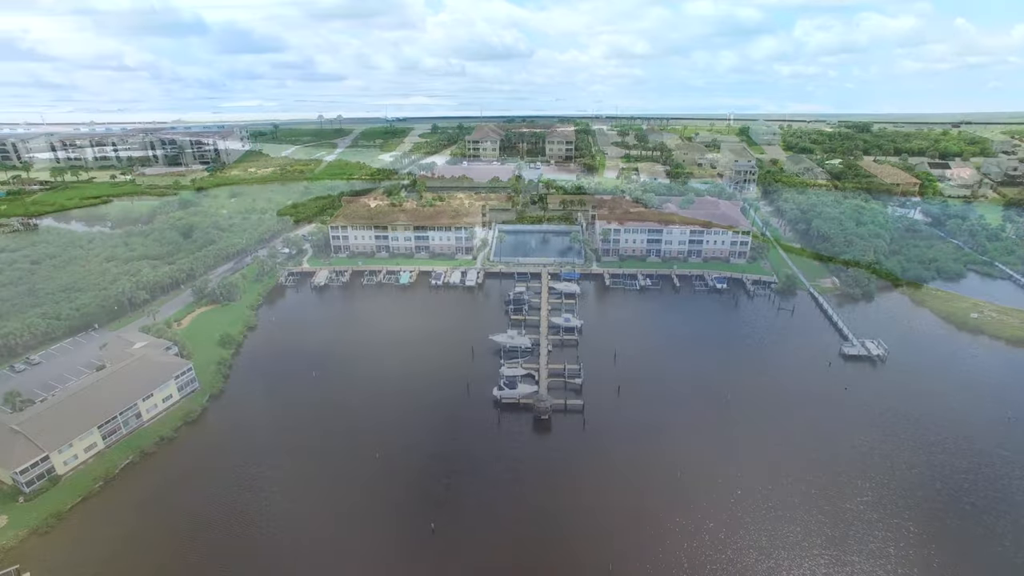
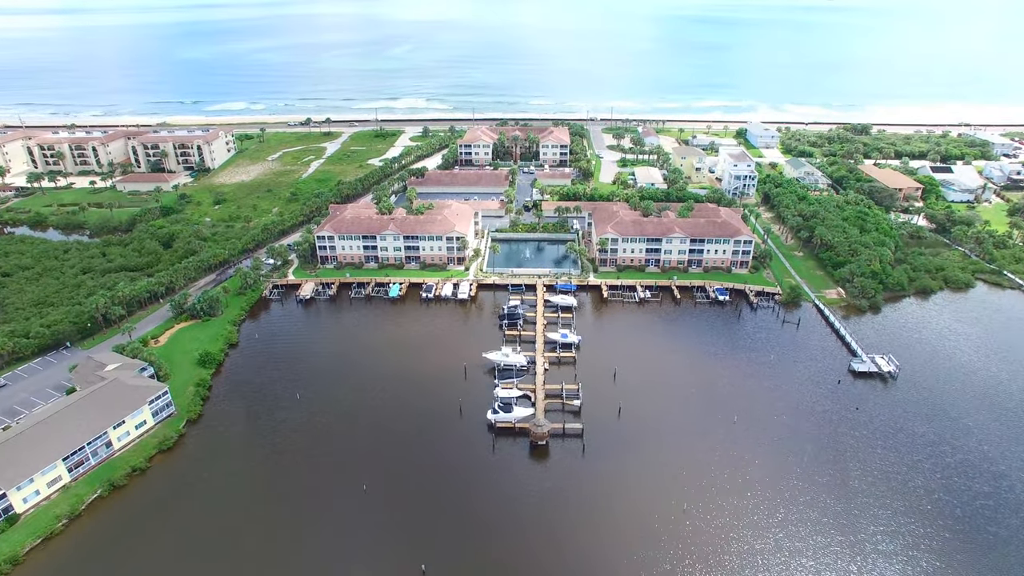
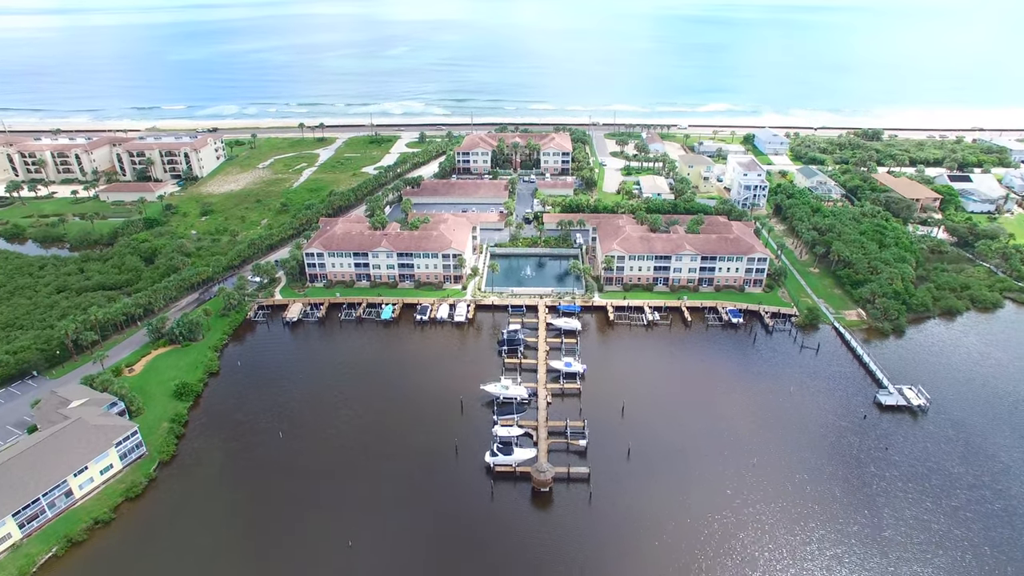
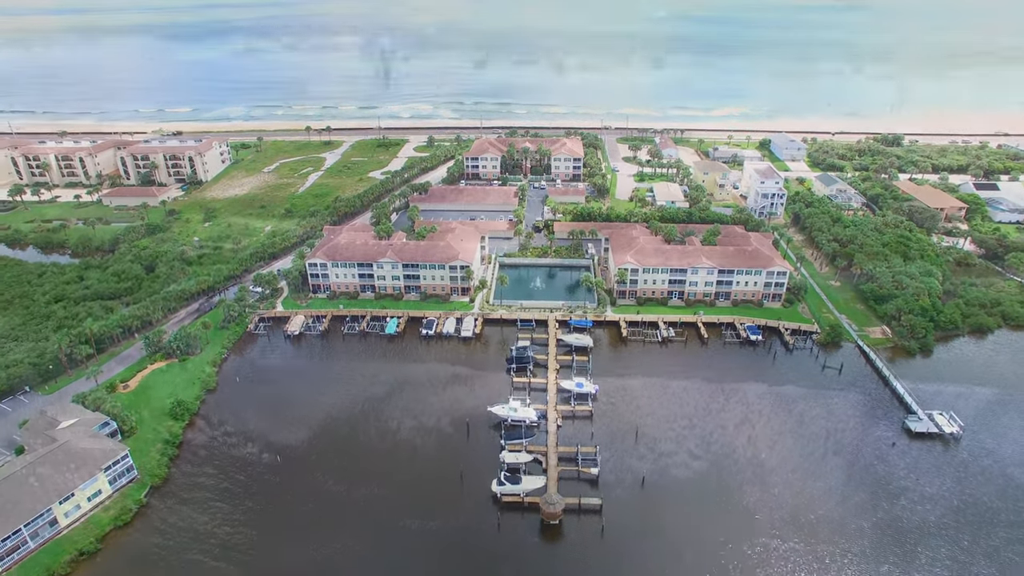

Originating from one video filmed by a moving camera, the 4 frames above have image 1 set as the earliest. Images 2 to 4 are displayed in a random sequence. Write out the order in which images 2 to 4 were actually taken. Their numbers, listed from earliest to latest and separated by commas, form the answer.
2, 3, 4
